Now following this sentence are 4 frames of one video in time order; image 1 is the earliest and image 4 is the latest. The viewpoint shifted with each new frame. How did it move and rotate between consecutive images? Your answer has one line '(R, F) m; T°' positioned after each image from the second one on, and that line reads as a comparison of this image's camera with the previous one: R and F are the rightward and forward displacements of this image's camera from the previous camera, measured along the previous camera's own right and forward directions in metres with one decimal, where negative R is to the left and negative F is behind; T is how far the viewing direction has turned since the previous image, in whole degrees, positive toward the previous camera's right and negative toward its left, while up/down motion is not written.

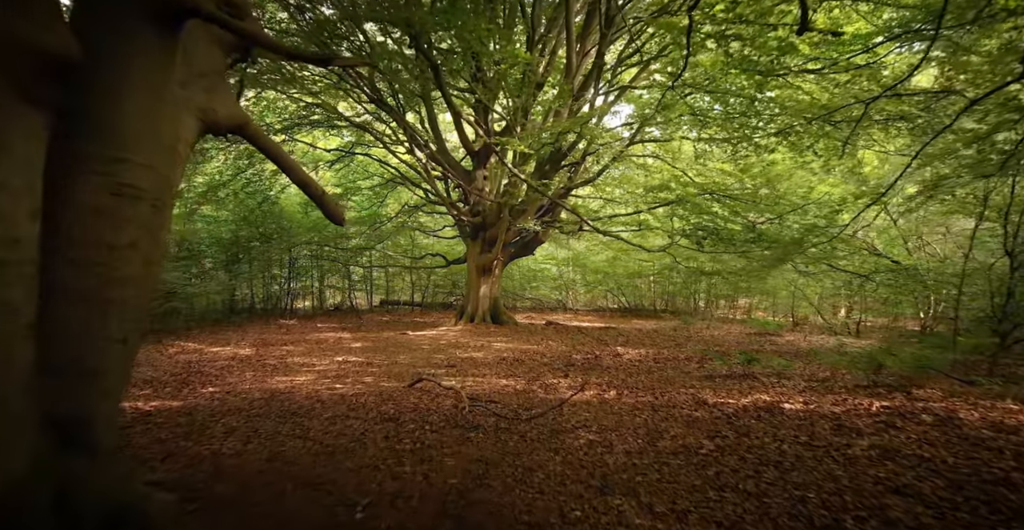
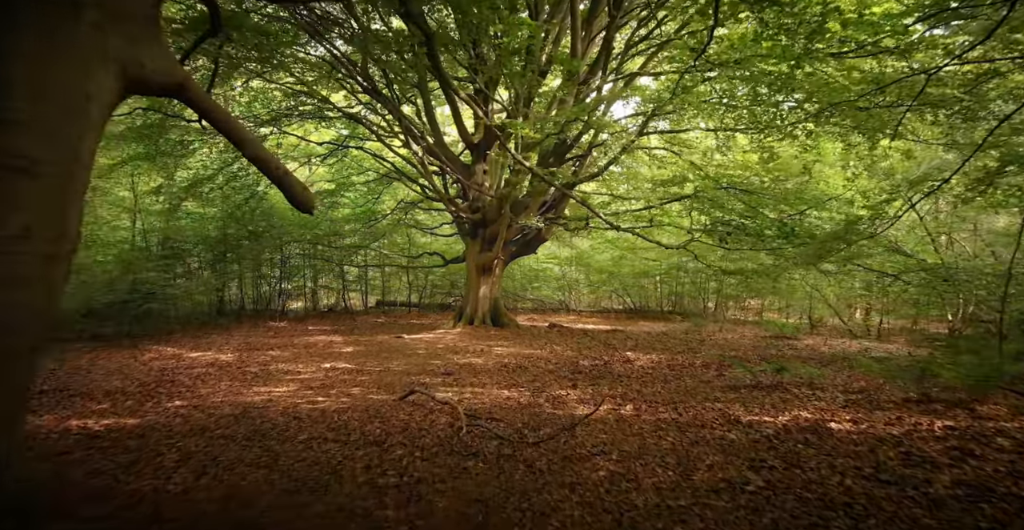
(0.0, +0.8) m; 0°
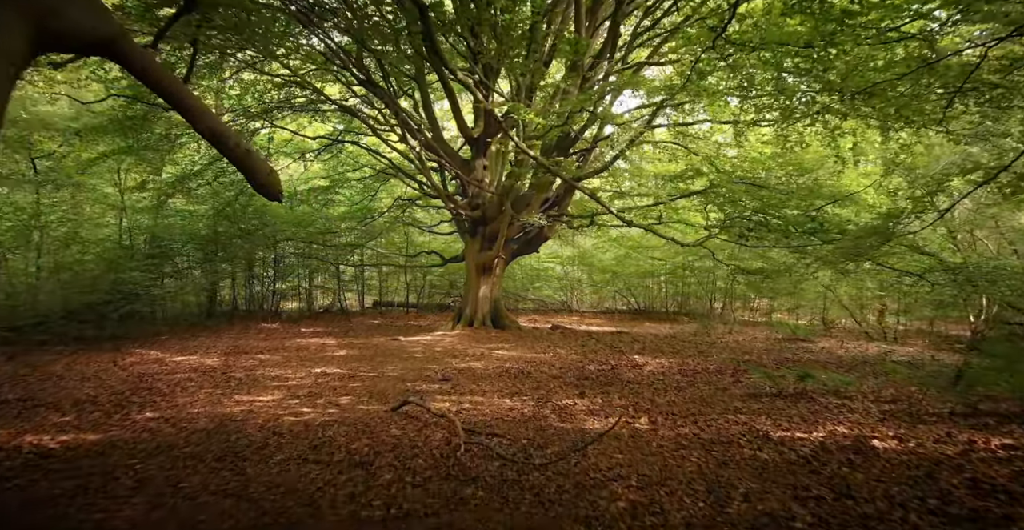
(0.0, +0.5) m; 0°
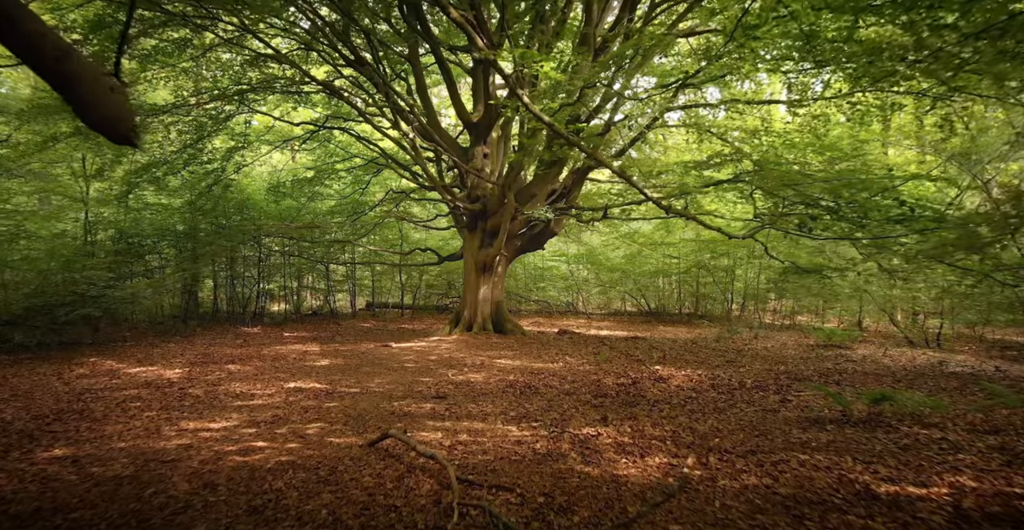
(-0.1, +1.2) m; 0°
